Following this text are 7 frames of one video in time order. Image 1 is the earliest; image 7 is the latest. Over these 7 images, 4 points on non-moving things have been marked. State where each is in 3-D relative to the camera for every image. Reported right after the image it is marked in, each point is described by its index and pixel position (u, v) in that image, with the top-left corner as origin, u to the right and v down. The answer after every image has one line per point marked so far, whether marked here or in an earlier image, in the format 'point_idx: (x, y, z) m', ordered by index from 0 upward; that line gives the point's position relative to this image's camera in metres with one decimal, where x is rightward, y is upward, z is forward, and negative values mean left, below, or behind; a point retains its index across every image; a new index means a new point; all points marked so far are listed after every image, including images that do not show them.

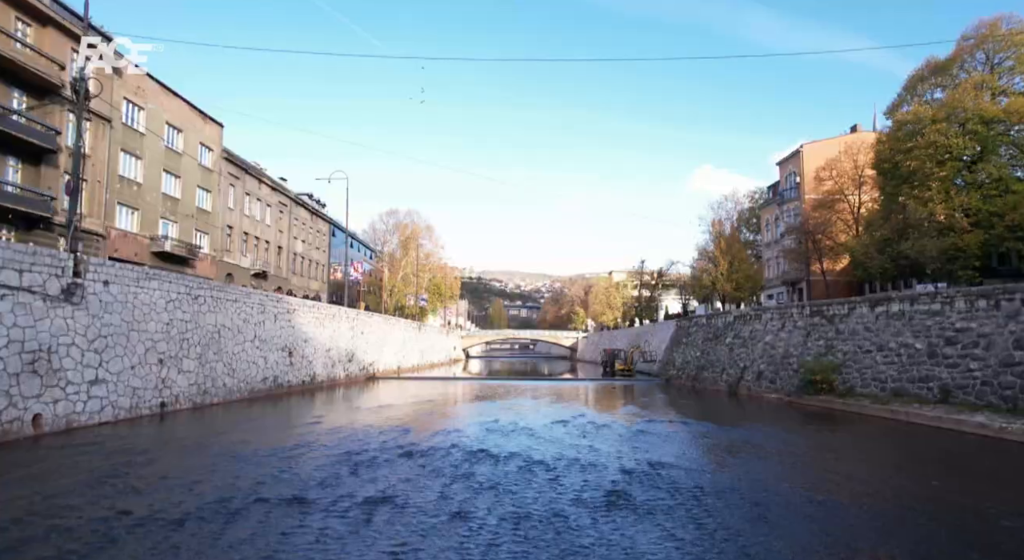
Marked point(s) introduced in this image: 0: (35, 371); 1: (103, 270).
0: (-11.9, -2.3, +13.6) m
1: (-12.3, +0.3, +16.3) m
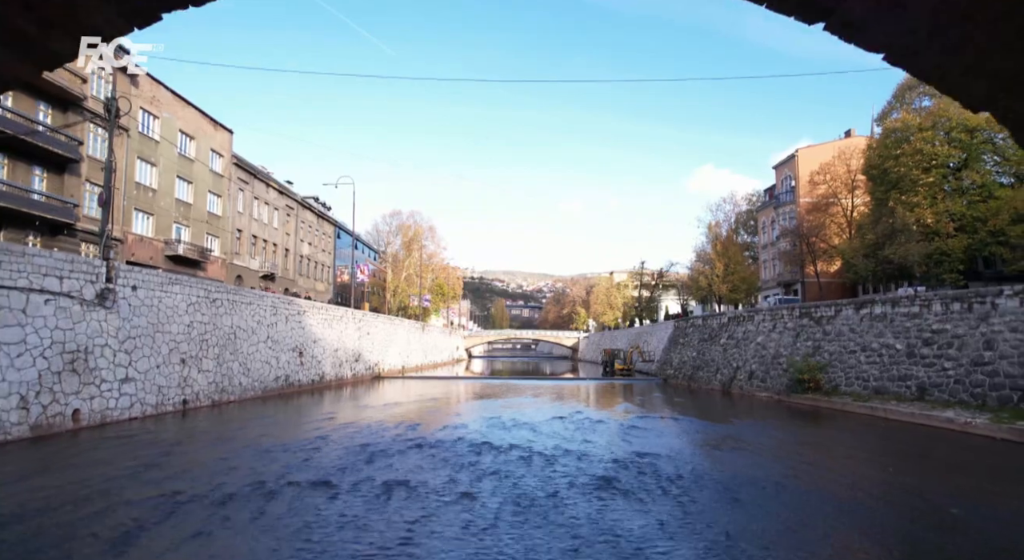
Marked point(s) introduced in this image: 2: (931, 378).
0: (-11.9, -2.4, +14.8) m
1: (-12.2, +0.1, +17.5) m
2: (+14.5, -3.4, +18.8) m
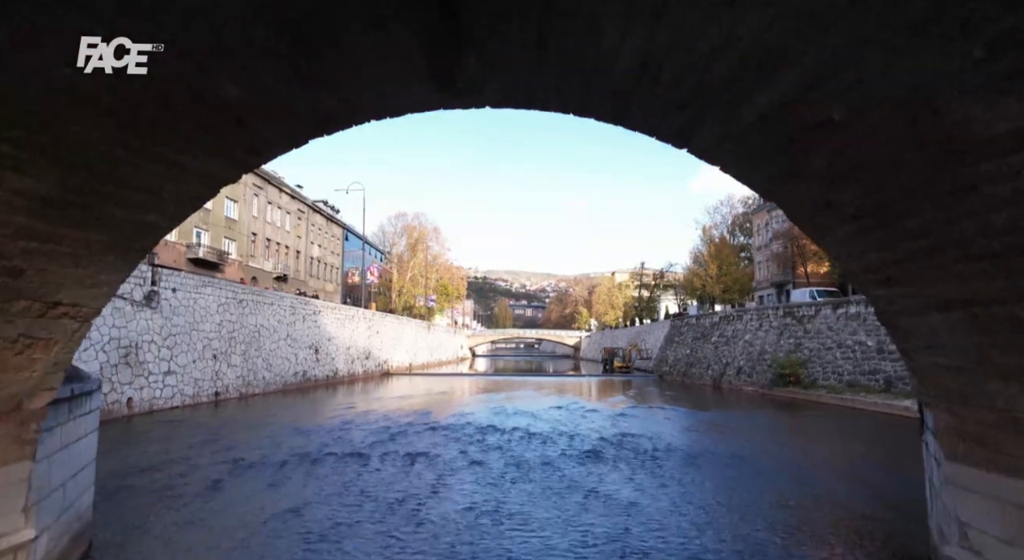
0: (-11.9, -2.5, +16.8) m
1: (-12.2, 0.0, +19.5) m
2: (+14.6, -3.5, +20.6) m
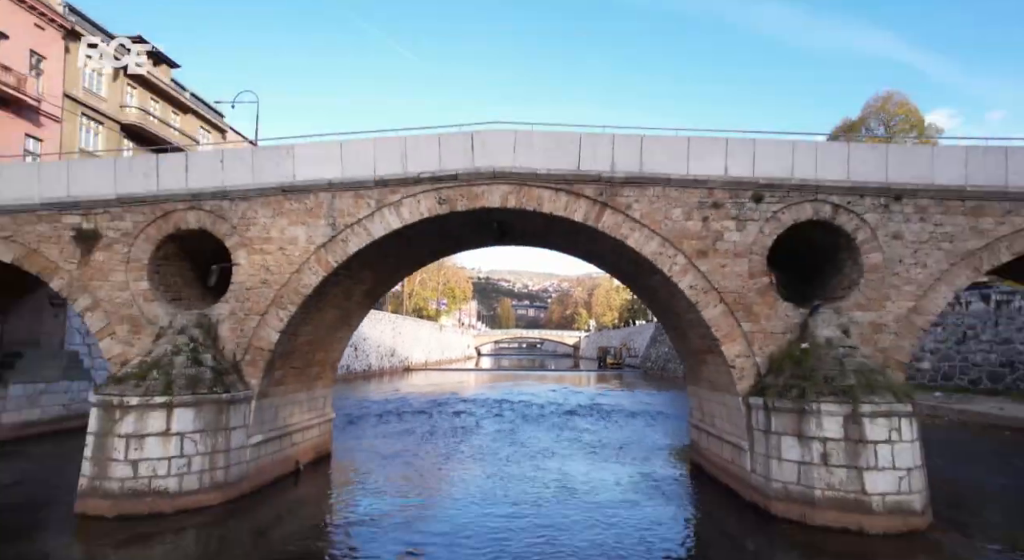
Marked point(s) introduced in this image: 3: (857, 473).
0: (-11.6, -3.2, +23.2) m
1: (-11.9, -0.6, +25.9) m
2: (+14.9, -4.2, +26.8) m
3: (+4.0, -2.2, +6.3) m
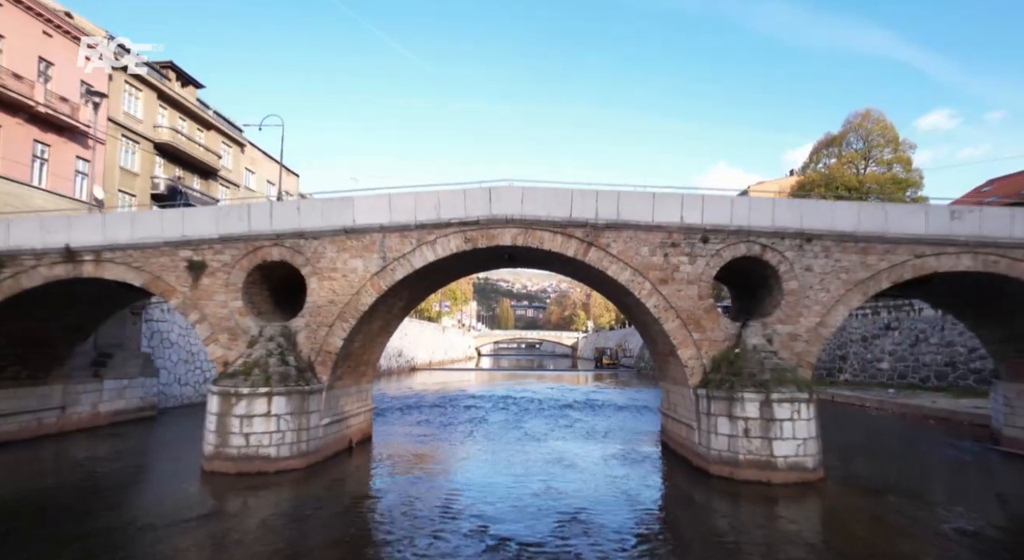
0: (-11.5, -3.6, +25.6) m
1: (-11.8, -1.0, +28.3) m
2: (+15.0, -4.6, +29.3) m
3: (+4.1, -2.6, +8.8) m
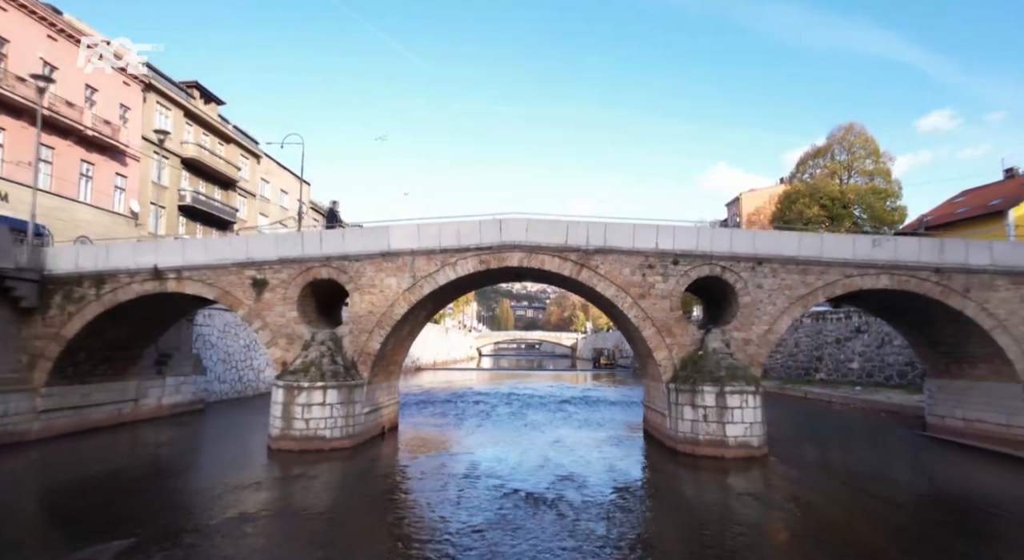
0: (-11.3, -3.9, +27.8) m
1: (-11.6, -1.3, +30.5) m
2: (+15.1, -4.9, +31.6) m
3: (+4.3, -2.9, +11.0) m
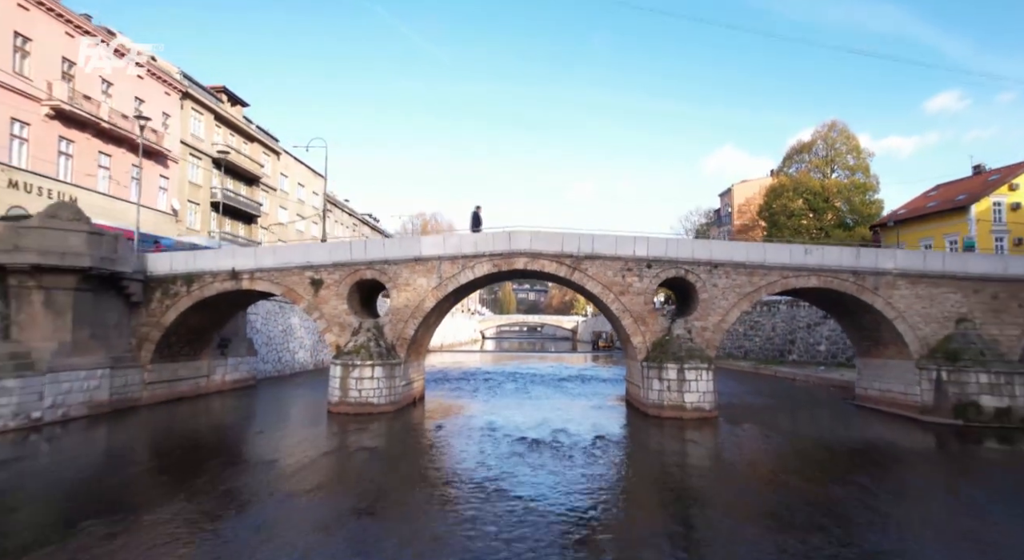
0: (-11.1, -3.4, +31.1) m
1: (-11.4, -0.8, +33.7) m
2: (+15.4, -4.3, +34.8) m
3: (+4.4, -3.0, +14.2) m
